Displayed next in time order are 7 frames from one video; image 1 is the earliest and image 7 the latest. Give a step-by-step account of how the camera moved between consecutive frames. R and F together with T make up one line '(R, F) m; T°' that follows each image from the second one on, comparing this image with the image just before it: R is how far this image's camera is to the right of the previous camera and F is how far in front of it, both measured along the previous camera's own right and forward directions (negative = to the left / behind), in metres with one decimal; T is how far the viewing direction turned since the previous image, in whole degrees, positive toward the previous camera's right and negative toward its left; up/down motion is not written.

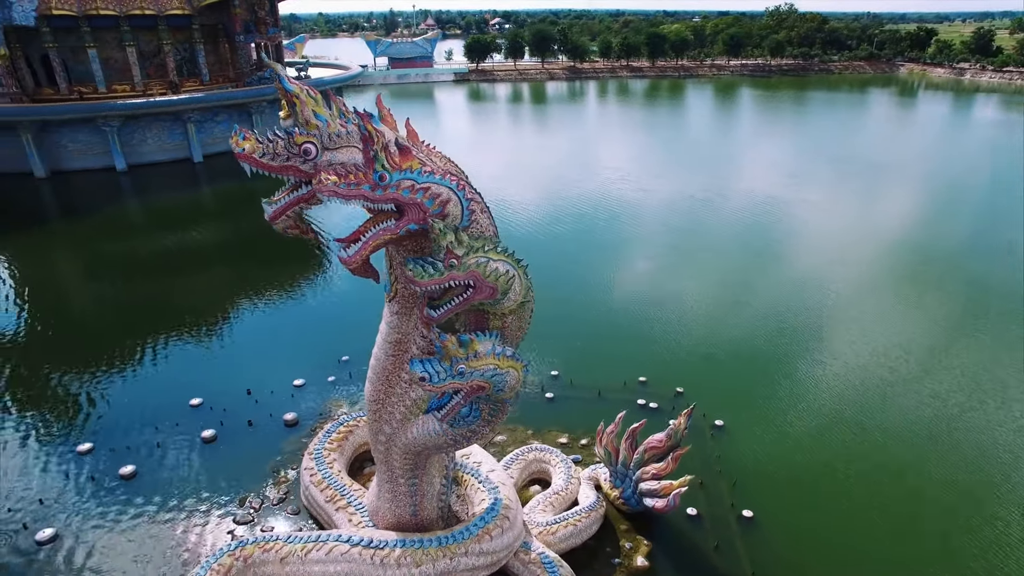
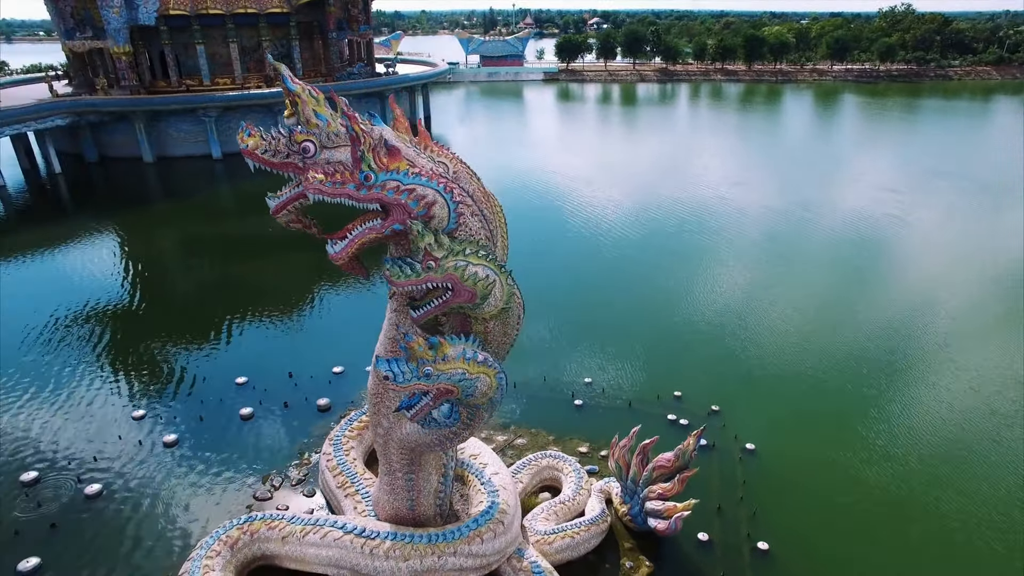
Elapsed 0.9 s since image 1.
(+0.9, +0.1) m; -8°
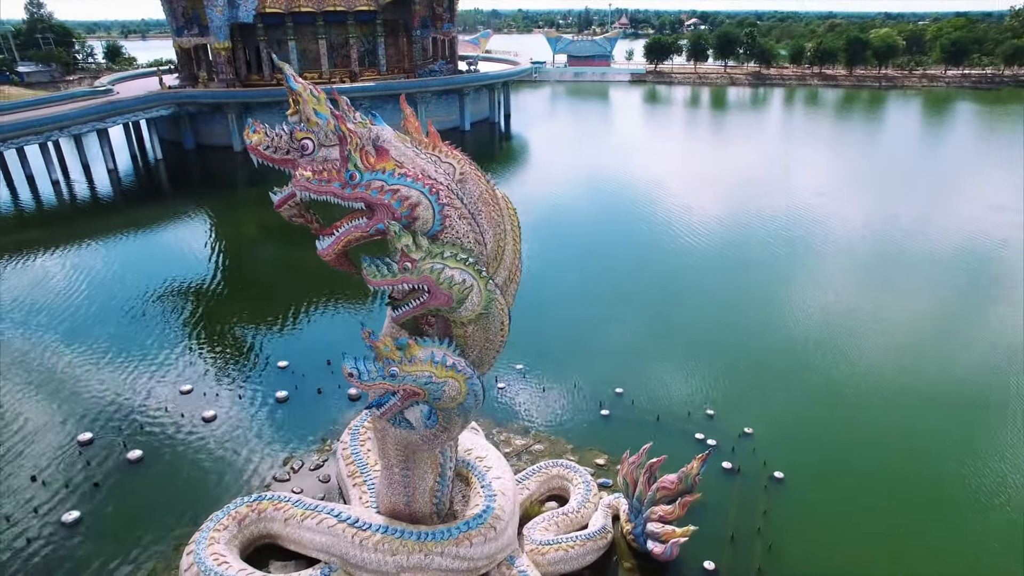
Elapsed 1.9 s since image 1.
(+0.9, +0.1) m; -7°
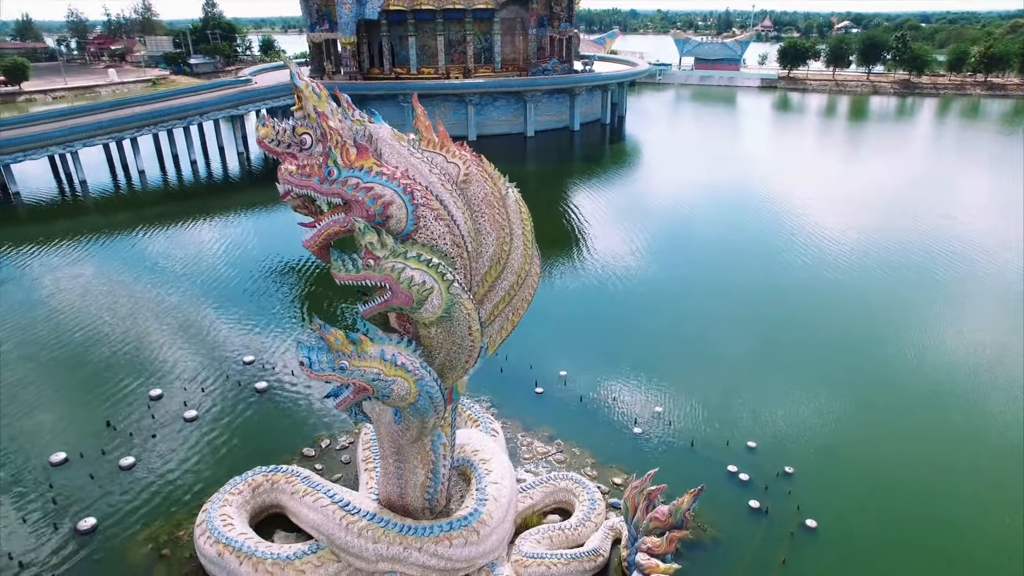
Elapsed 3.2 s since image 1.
(+1.3, +0.2) m; -11°
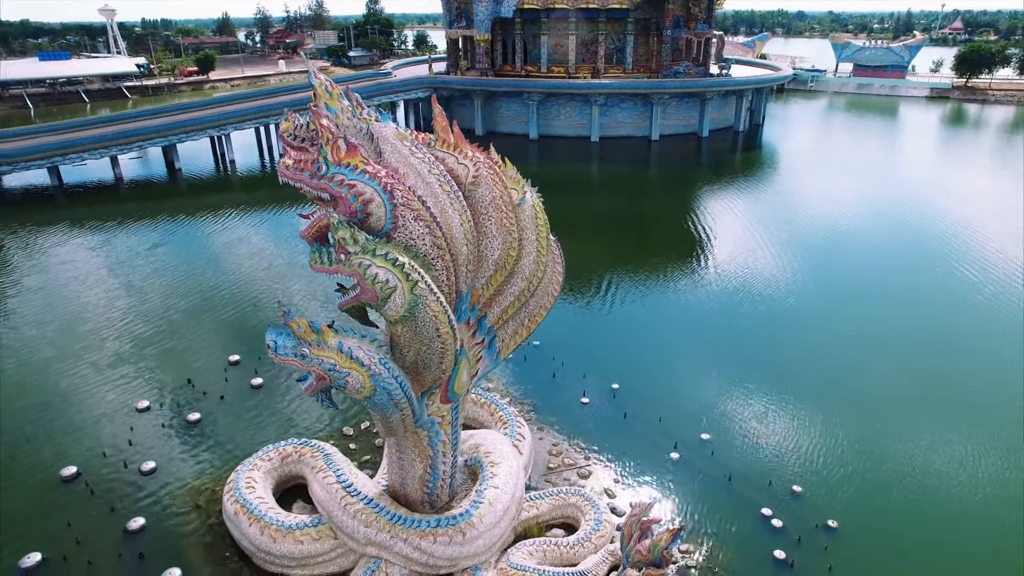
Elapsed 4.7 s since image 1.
(+1.4, +0.2) m; -12°
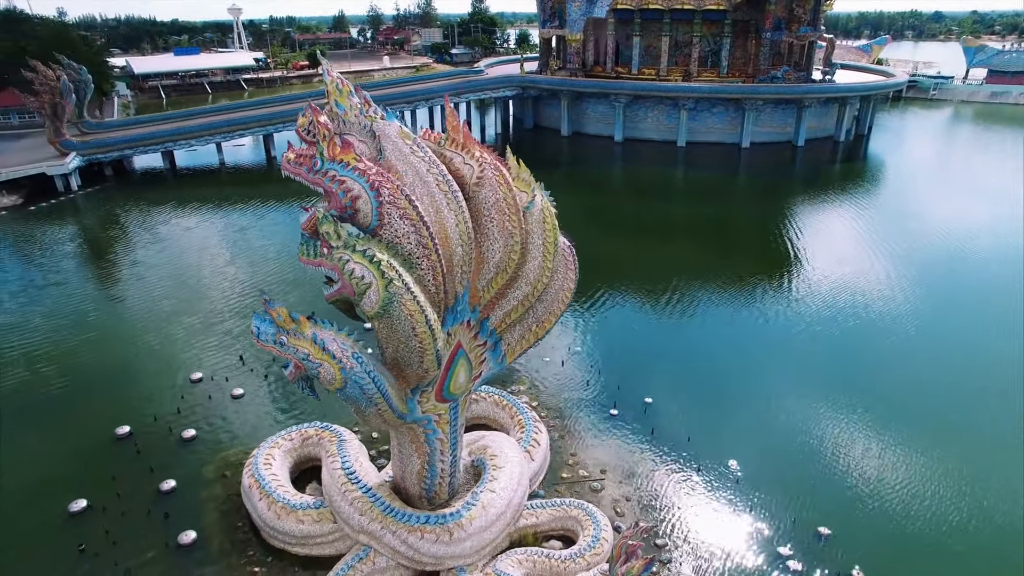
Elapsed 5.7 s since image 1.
(+1.0, +0.2) m; -8°
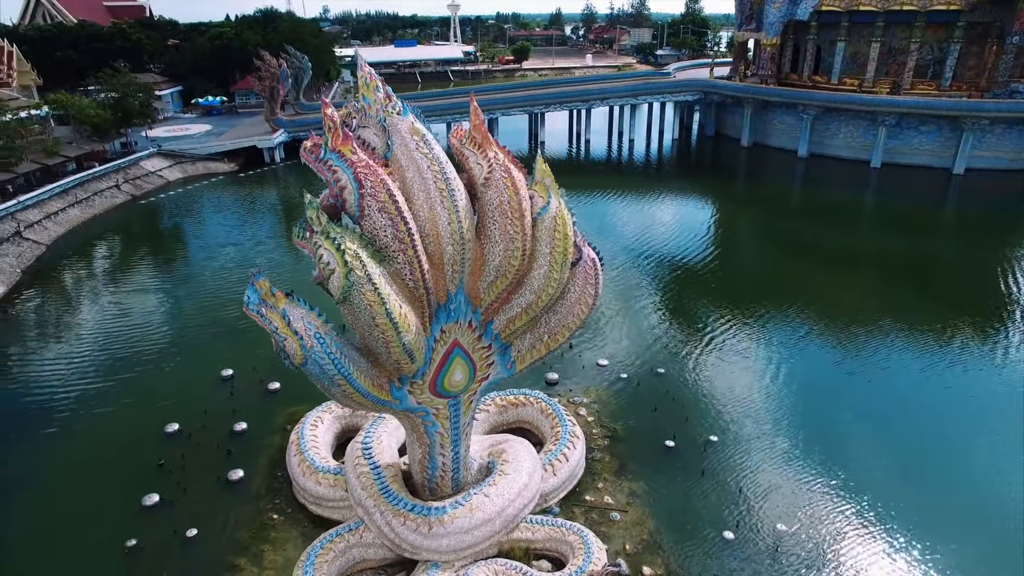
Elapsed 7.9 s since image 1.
(+2.0, +0.5) m; -17°
